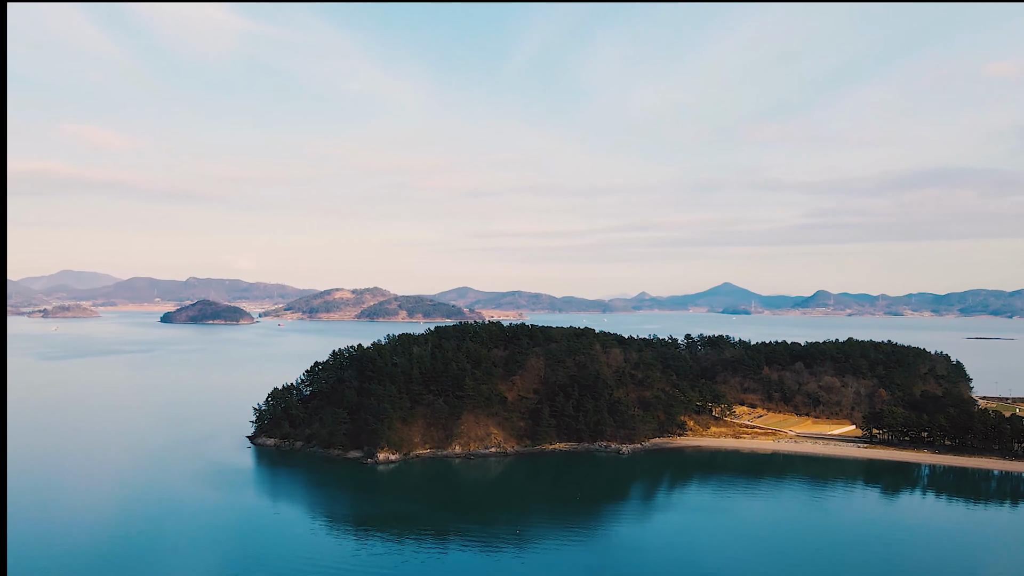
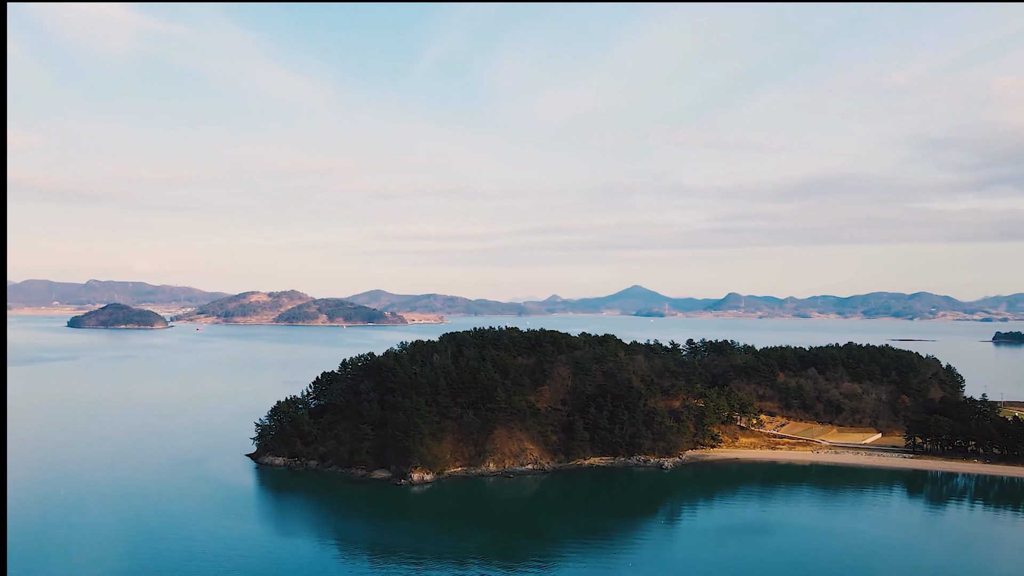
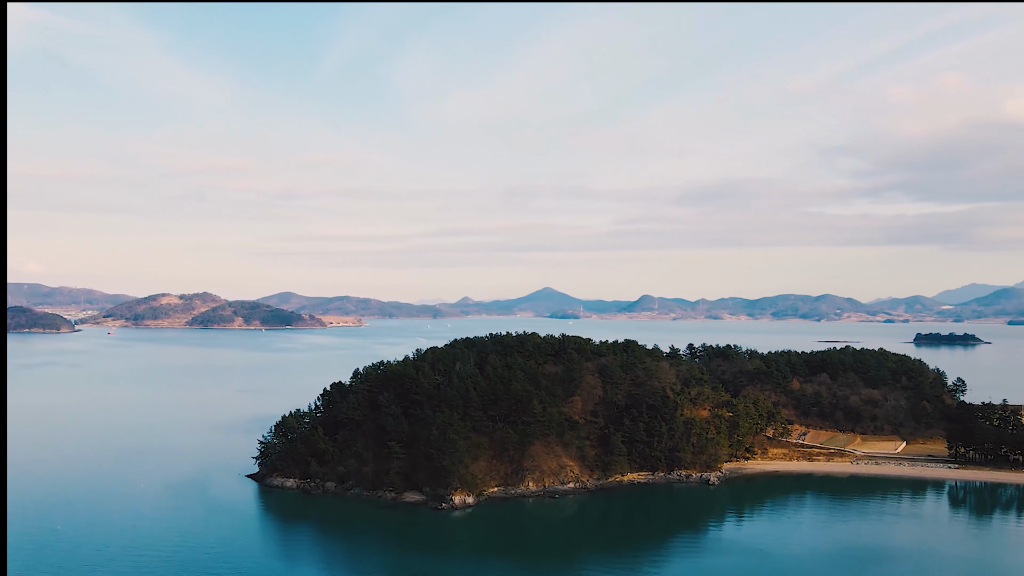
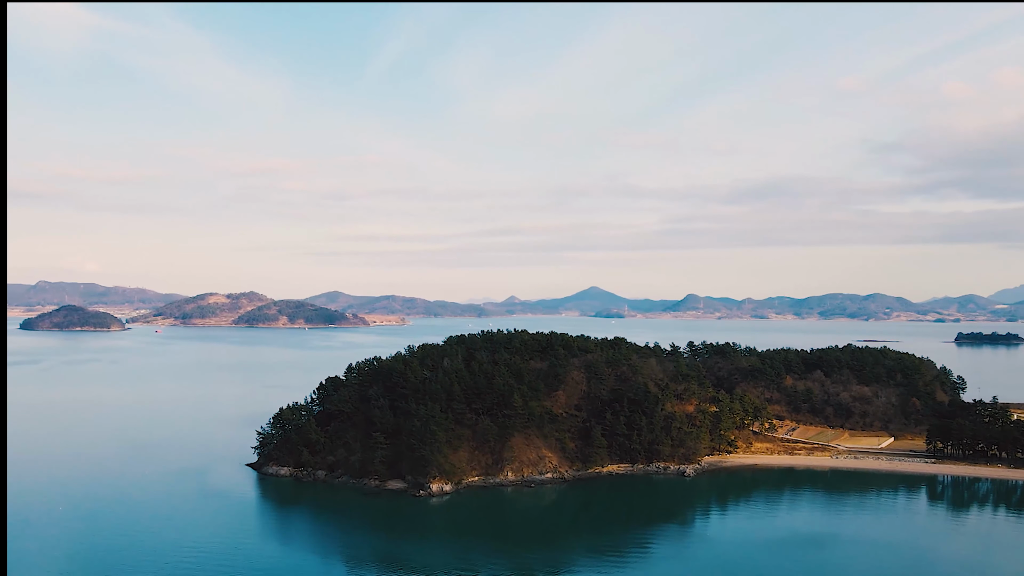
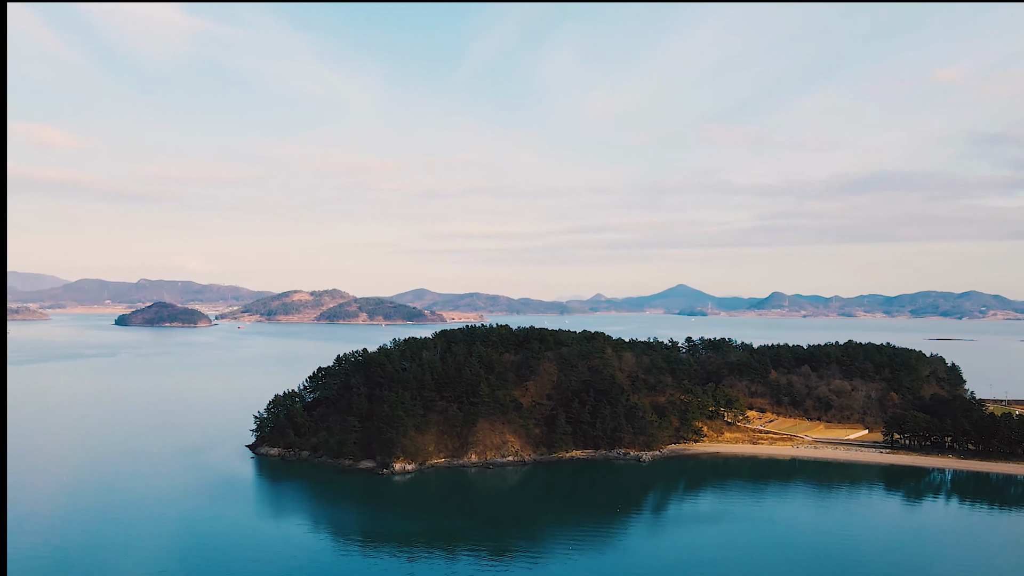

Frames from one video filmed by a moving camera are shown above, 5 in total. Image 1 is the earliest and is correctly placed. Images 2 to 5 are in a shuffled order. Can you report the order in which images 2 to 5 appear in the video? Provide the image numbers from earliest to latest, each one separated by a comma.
5, 2, 4, 3
